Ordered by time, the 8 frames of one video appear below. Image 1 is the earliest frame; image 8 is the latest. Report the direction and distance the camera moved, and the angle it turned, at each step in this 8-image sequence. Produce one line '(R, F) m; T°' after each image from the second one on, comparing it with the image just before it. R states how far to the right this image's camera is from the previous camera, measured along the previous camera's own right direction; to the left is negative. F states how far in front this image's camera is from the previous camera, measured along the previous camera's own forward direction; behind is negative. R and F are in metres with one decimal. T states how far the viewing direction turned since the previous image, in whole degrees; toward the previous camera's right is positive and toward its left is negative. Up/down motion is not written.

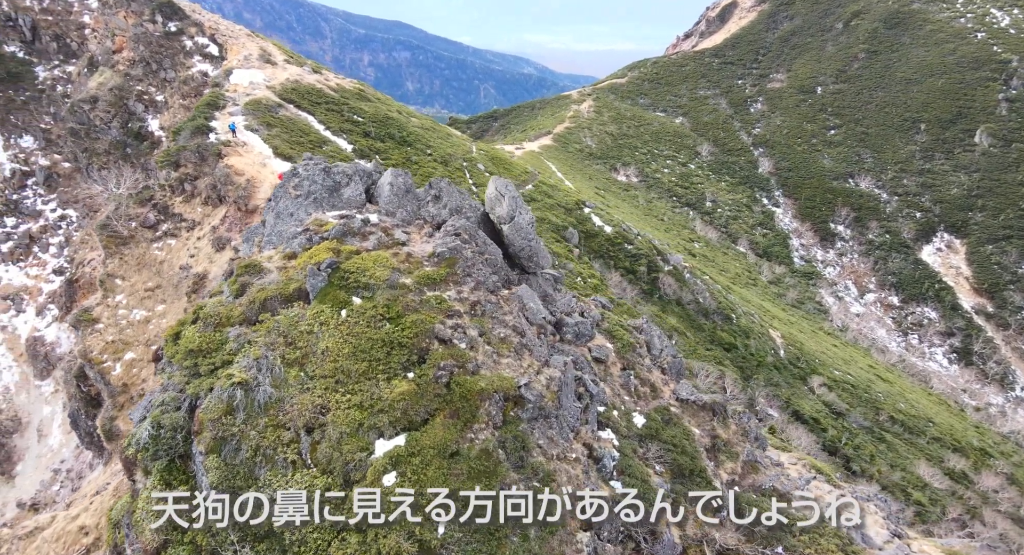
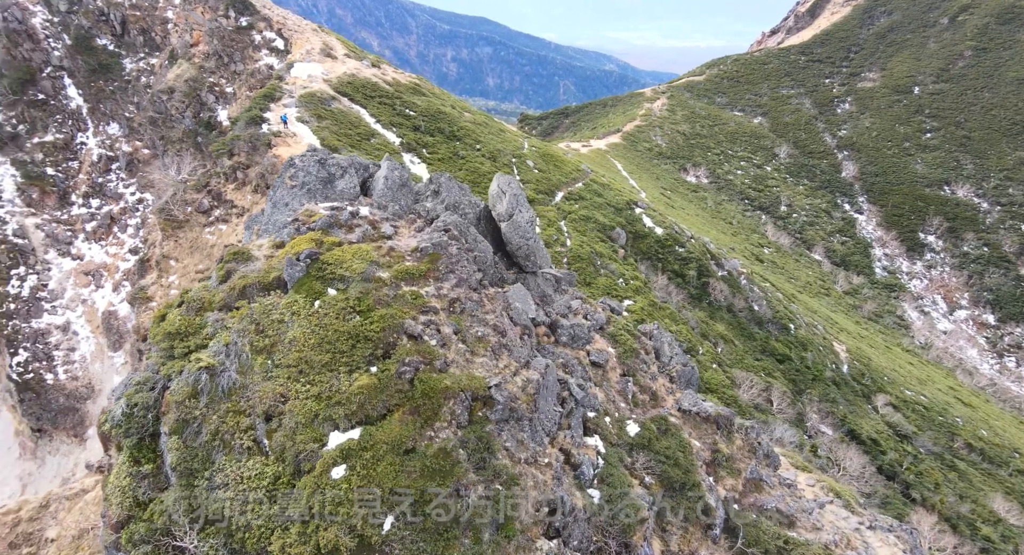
(+2.1, +0.4) m; -4°
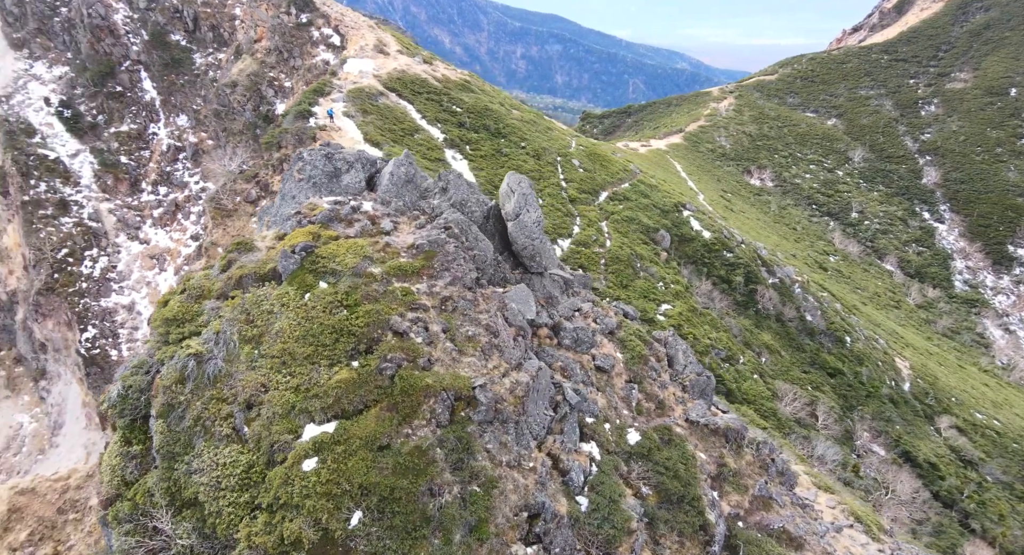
(+1.5, +0.3) m; -4°
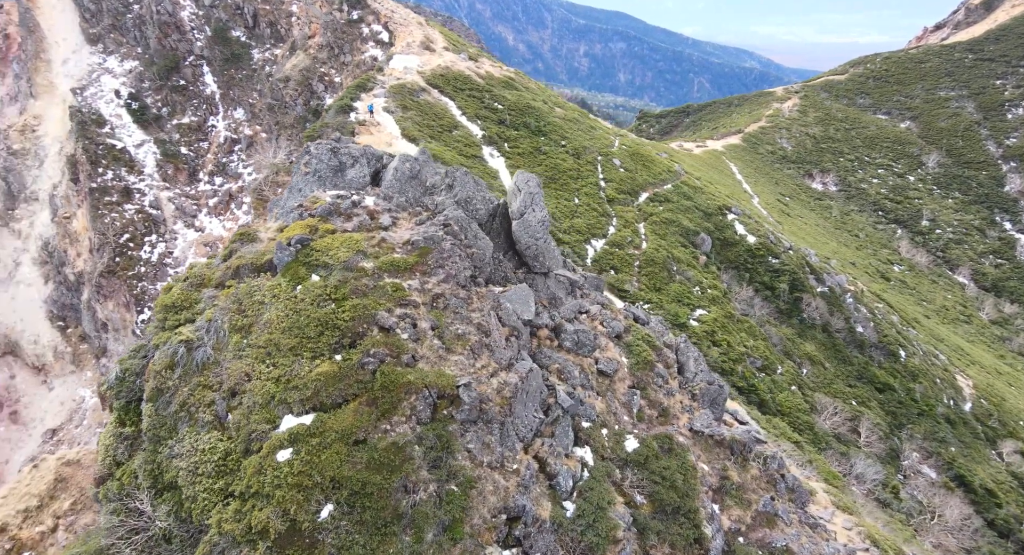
(+1.4, +0.3) m; -3°
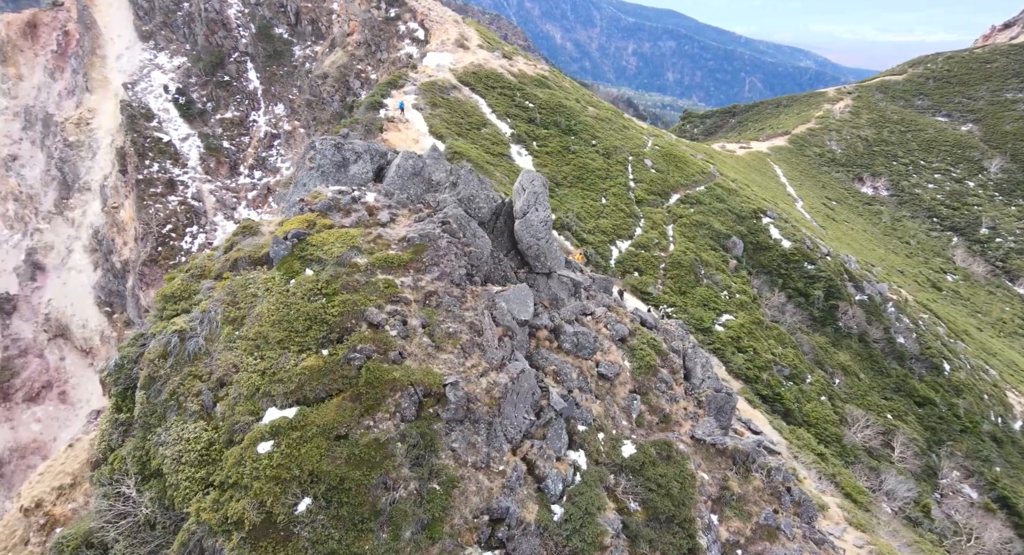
(+1.1, +0.2) m; -3°
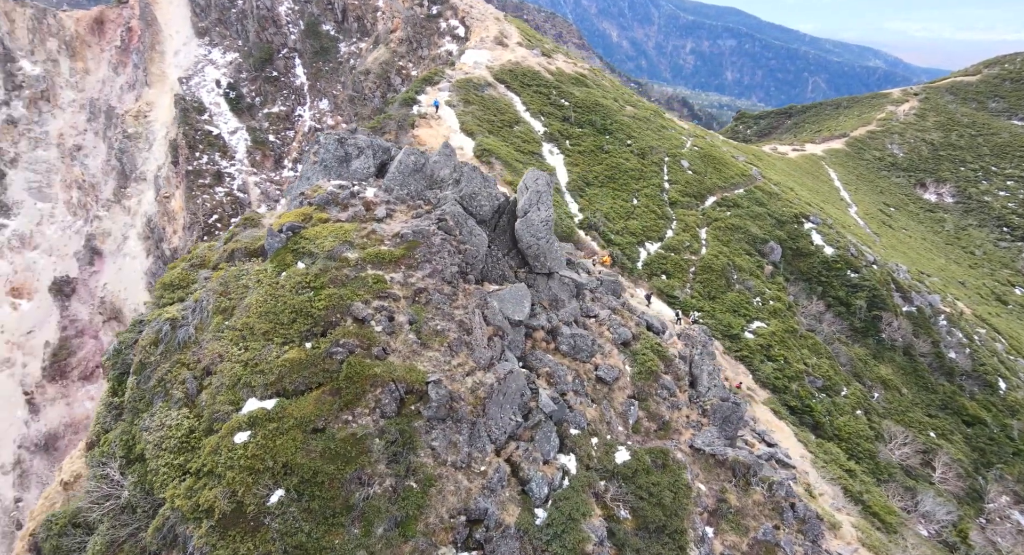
(+1.2, +0.2) m; -3°
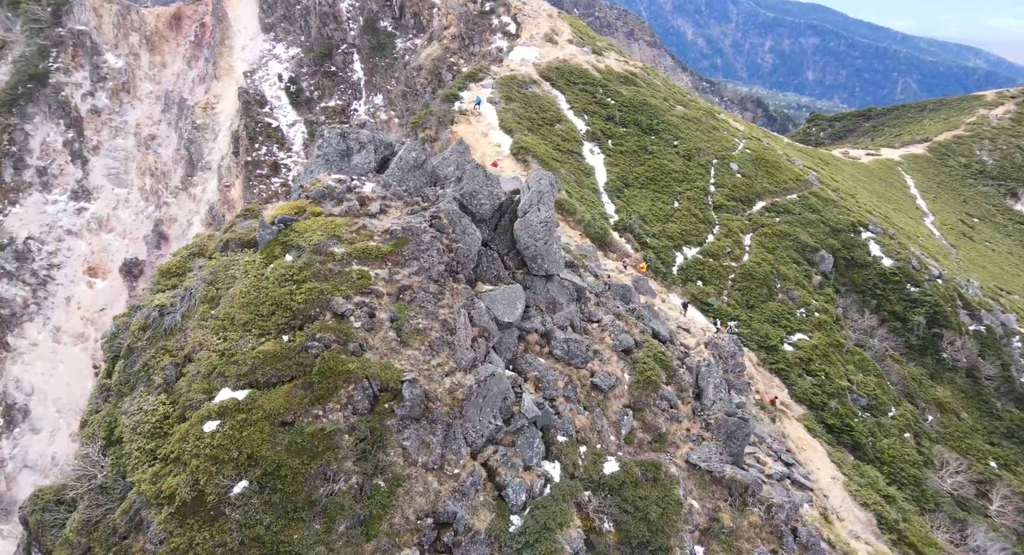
(+1.6, +0.4) m; -3°
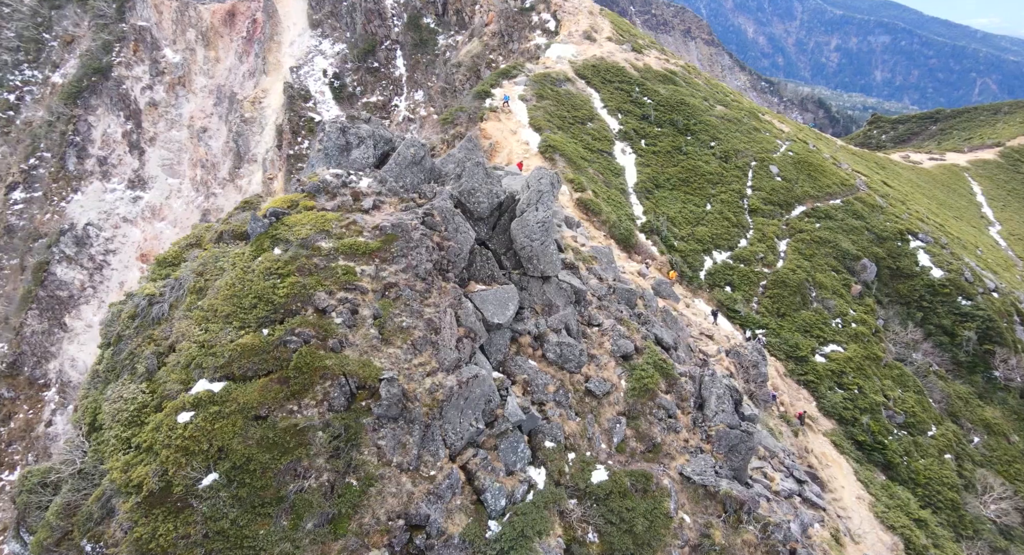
(+1.3, +0.4) m; -3°
